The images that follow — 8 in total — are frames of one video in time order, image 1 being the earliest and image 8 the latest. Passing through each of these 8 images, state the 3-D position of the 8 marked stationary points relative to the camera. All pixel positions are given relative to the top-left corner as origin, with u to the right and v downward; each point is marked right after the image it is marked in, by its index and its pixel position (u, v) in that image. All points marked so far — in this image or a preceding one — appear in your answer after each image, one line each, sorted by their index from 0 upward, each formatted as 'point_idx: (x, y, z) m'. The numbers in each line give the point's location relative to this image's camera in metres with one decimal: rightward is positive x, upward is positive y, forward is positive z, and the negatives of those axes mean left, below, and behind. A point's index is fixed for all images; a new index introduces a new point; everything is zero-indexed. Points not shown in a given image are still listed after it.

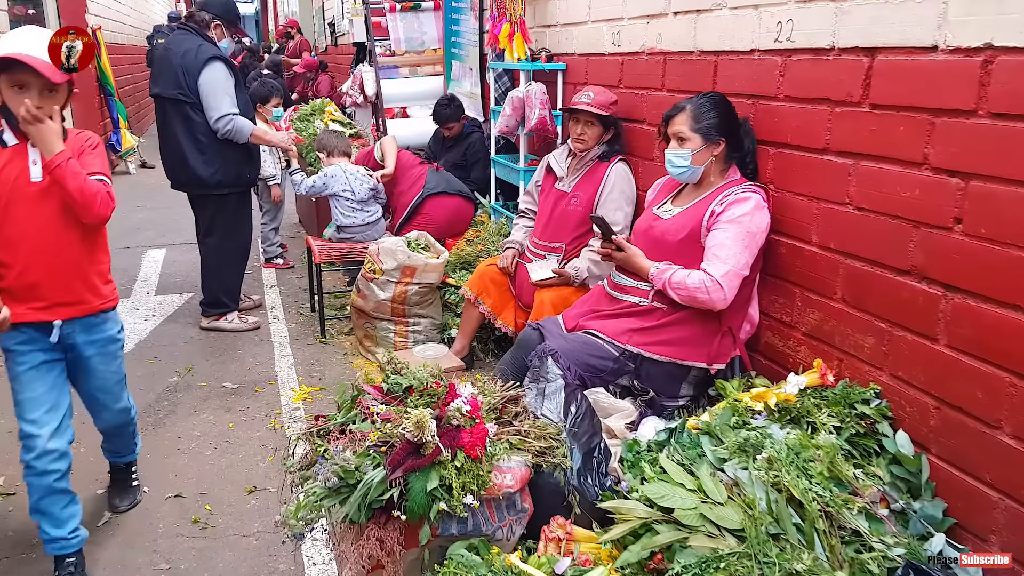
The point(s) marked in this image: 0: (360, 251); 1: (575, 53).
0: (-0.9, +0.2, +4.8) m
1: (+0.4, +1.4, +4.6) m
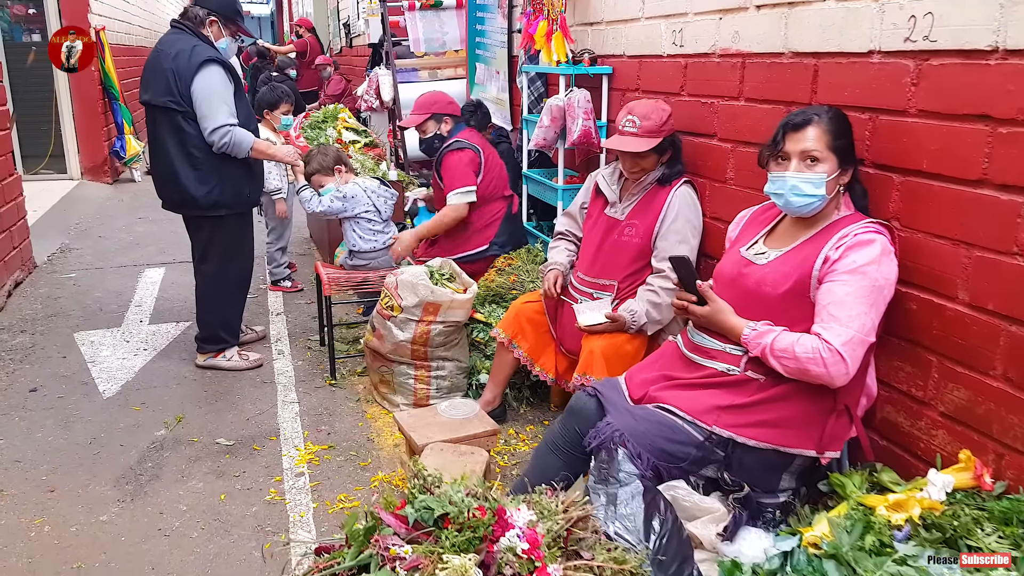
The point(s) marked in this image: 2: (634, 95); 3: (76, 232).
0: (-0.7, 0.0, +4.3) m
1: (+0.6, +1.2, +4.0) m
2: (+0.6, +1.0, +3.9) m
3: (-4.0, +0.5, +7.2) m
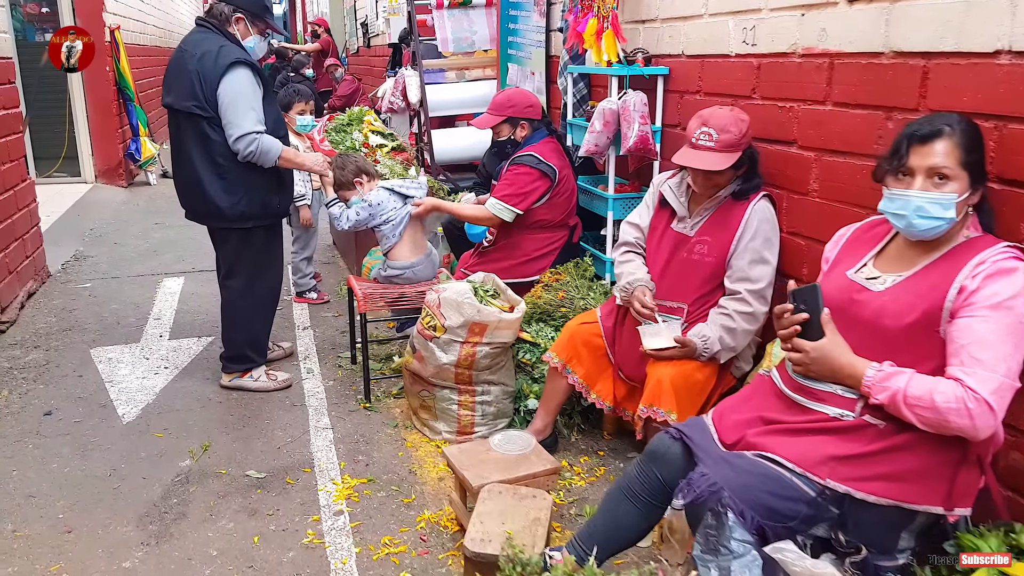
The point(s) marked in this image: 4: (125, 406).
0: (-0.5, 0.0, +4.0) m
1: (+0.8, +1.1, +3.7) m
2: (+0.8, +0.9, +3.6) m
3: (-3.7, +0.4, +7.0) m
4: (-1.9, -0.6, +3.9) m
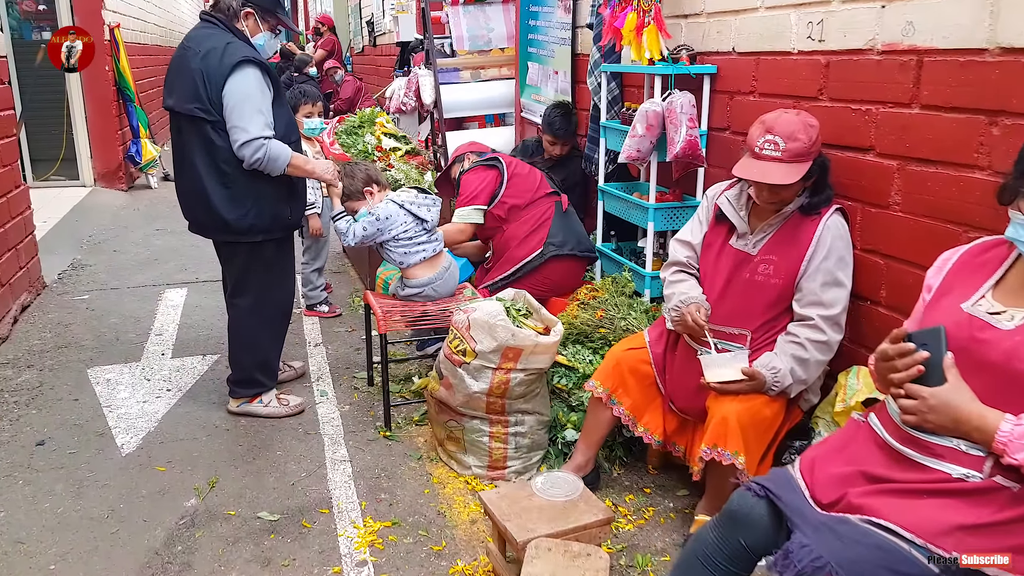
0: (-0.3, -0.1, +3.7) m
1: (+0.9, +1.0, +3.4) m
2: (+1.0, +0.8, +3.3) m
3: (-3.6, +0.3, +6.7) m
4: (-1.7, -0.7, +3.5) m
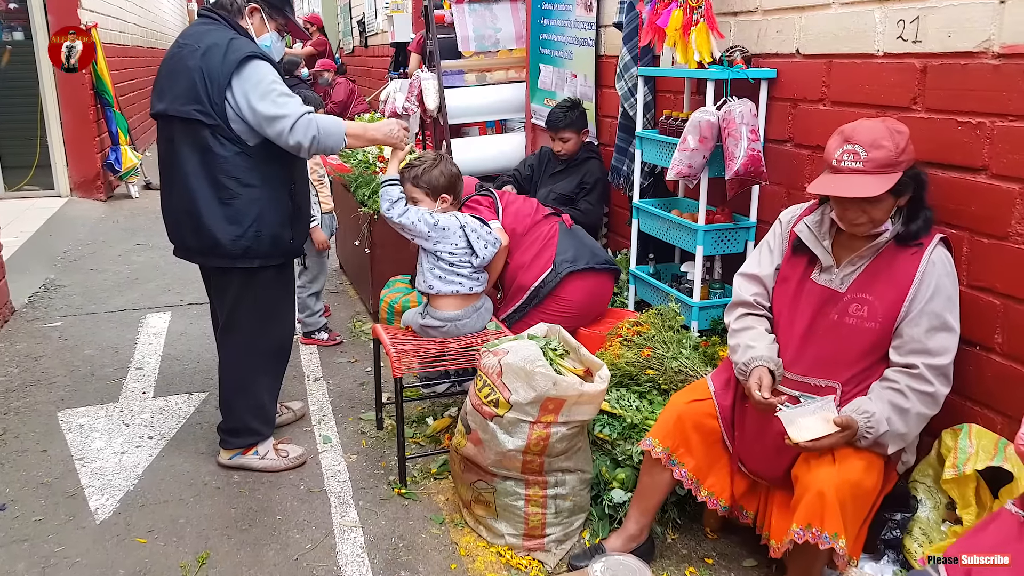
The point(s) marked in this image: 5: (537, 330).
0: (-0.2, -0.3, +3.2) m
1: (+1.1, +0.9, +3.0) m
2: (+1.1, +0.7, +2.9) m
3: (-3.5, +0.2, +6.2) m
4: (-1.6, -0.8, +3.1) m
5: (+0.1, -0.2, +3.1) m
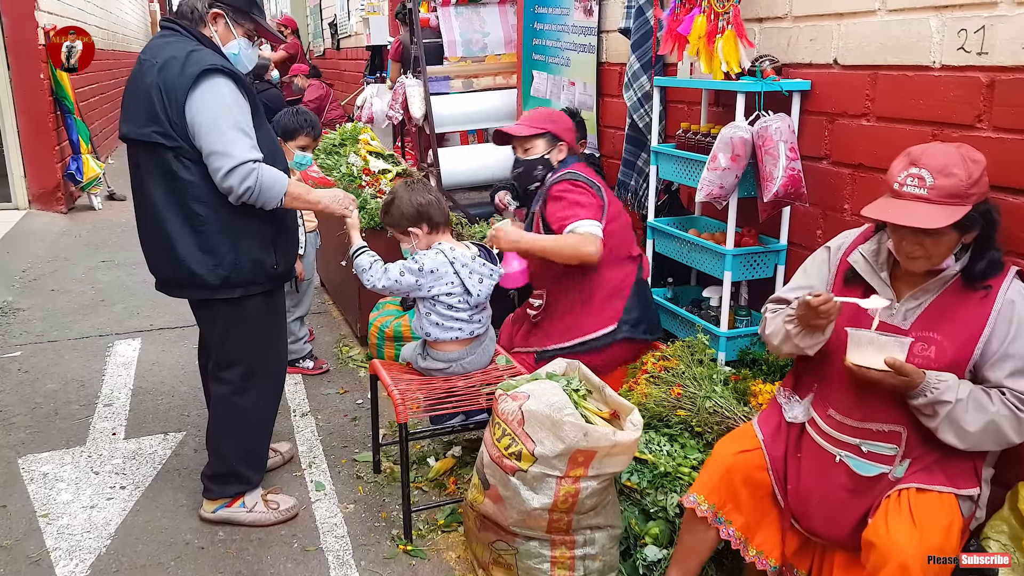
0: (-0.2, -0.4, +2.9) m
1: (+1.1, +0.8, +2.7) m
2: (+1.2, +0.6, +2.7) m
3: (-3.6, 0.0, +5.8) m
4: (-1.5, -0.9, +2.7) m
5: (+0.2, -0.3, +2.8) m
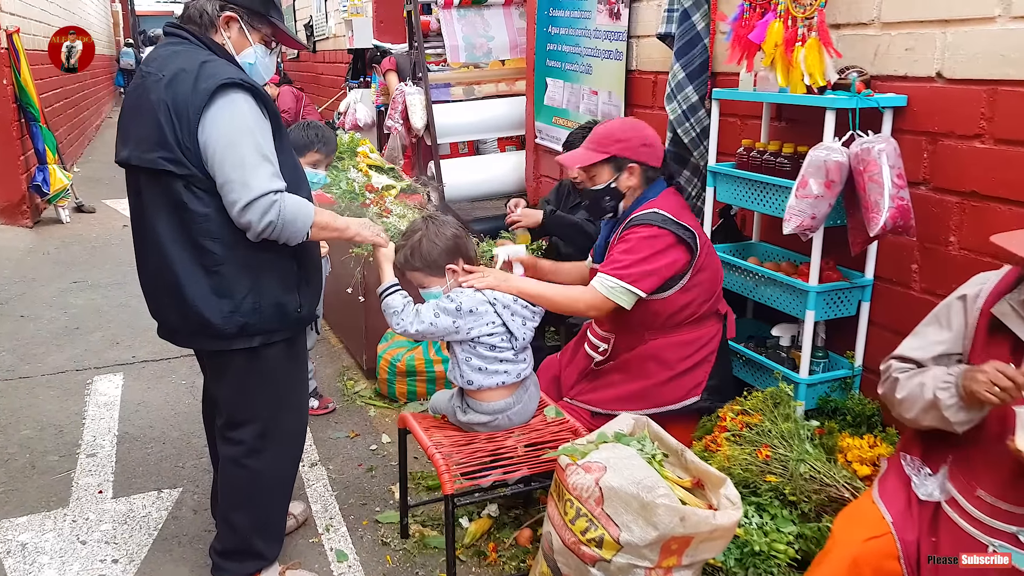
0: (0.0, -0.5, +2.6) m
1: (+1.3, +0.6, +2.4) m
2: (+1.4, +0.4, +2.3) m
3: (-3.5, -0.2, +5.2) m
4: (-1.3, -1.1, +2.3) m
5: (+0.3, -0.4, +2.4) m
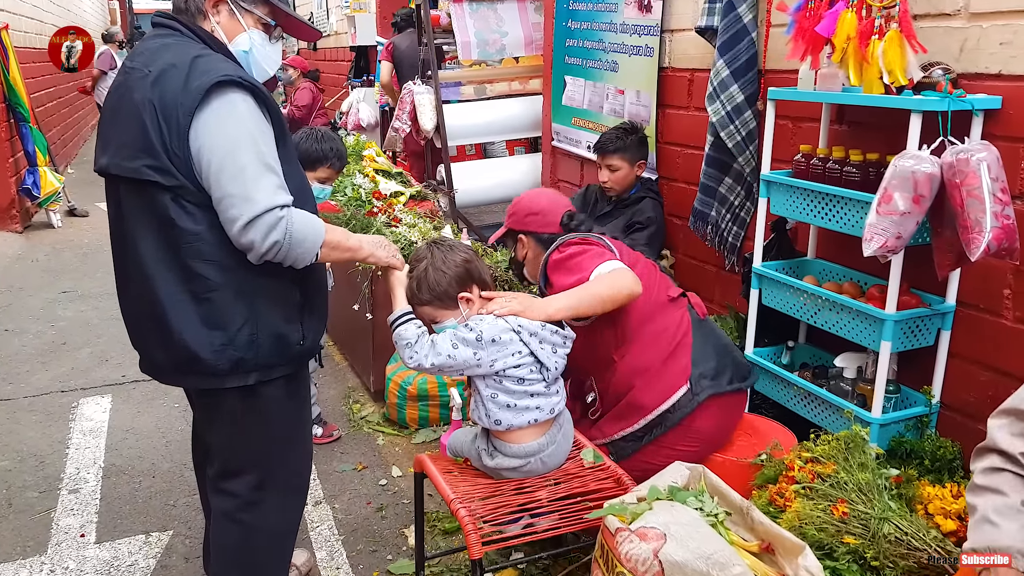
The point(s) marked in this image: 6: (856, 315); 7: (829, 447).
0: (+0.1, -0.6, +2.2) m
1: (+1.4, +0.6, +2.1) m
2: (+1.5, +0.3, +2.0) m
3: (-3.4, -0.2, +4.9) m
4: (-1.2, -1.2, +2.0) m
5: (+0.4, -0.5, +2.1) m
6: (+1.1, -0.1, +2.4) m
7: (+0.9, -0.5, +2.3) m
